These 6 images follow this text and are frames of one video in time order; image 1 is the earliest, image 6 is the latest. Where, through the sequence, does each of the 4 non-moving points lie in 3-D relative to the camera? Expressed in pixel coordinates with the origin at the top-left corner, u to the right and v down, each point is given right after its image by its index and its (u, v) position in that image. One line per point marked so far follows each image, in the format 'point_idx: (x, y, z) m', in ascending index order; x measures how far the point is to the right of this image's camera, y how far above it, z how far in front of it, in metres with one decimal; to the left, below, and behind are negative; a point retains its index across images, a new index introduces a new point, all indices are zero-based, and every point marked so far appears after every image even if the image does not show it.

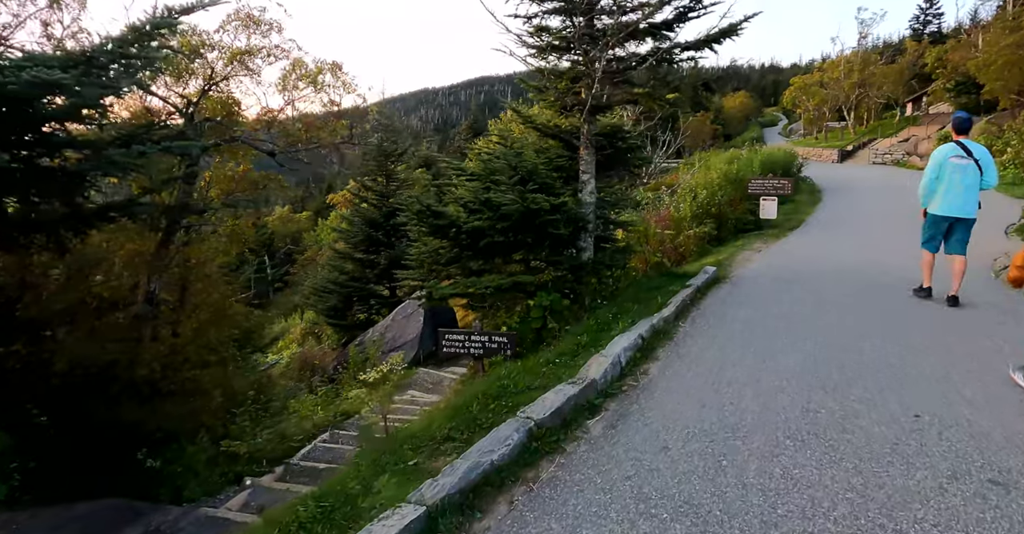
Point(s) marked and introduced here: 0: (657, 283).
0: (+2.2, -0.1, +8.4) m
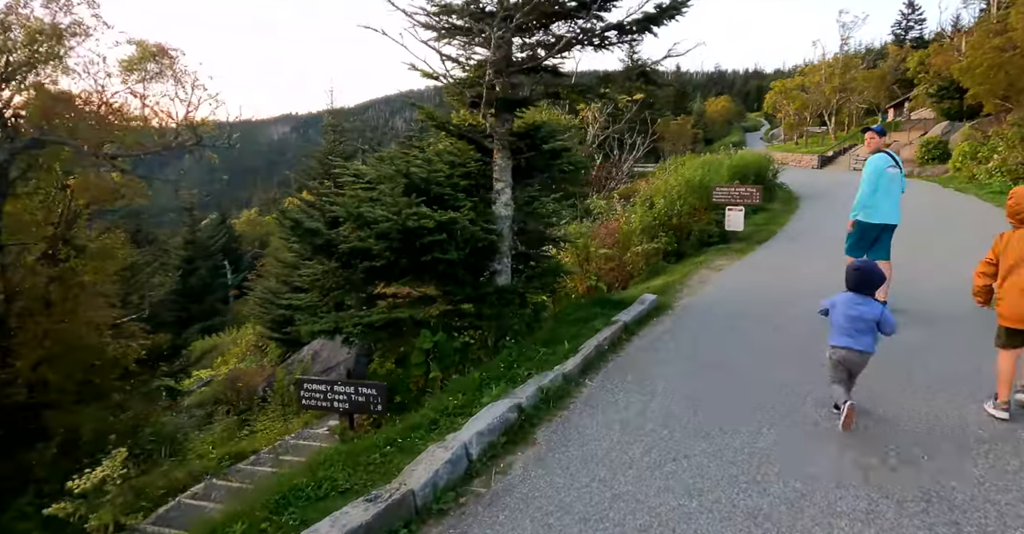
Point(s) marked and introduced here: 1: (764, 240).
0: (+0.9, -0.4, +7.0) m
1: (+4.6, +0.5, +10.9) m
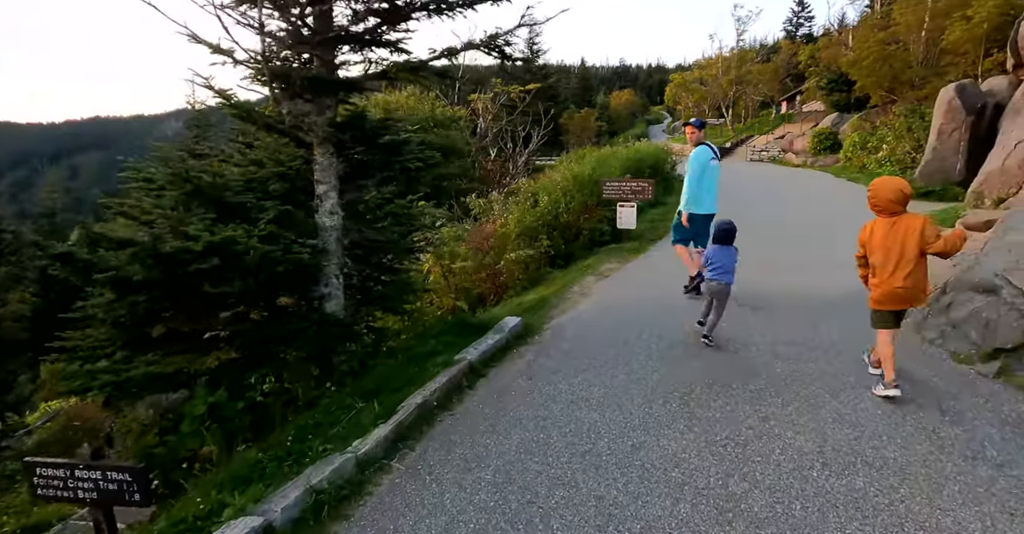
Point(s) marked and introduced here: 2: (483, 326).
0: (-0.7, -0.6, +5.6) m
1: (+2.5, +0.5, +10.0) m
2: (-0.3, -0.5, +5.5) m
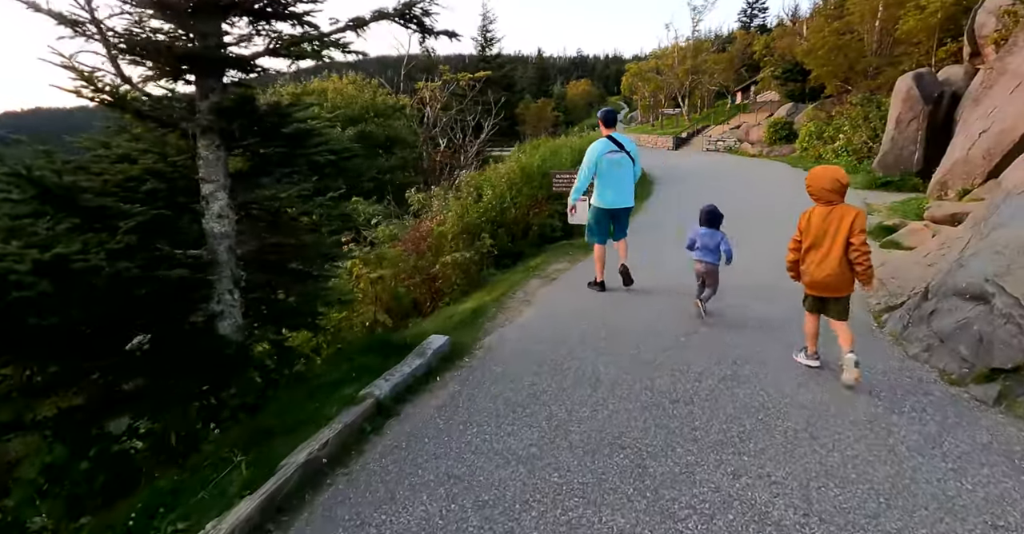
0: (-1.2, -0.7, +4.8) m
1: (+1.6, +0.5, +9.4) m
2: (-0.8, -0.6, +4.8) m
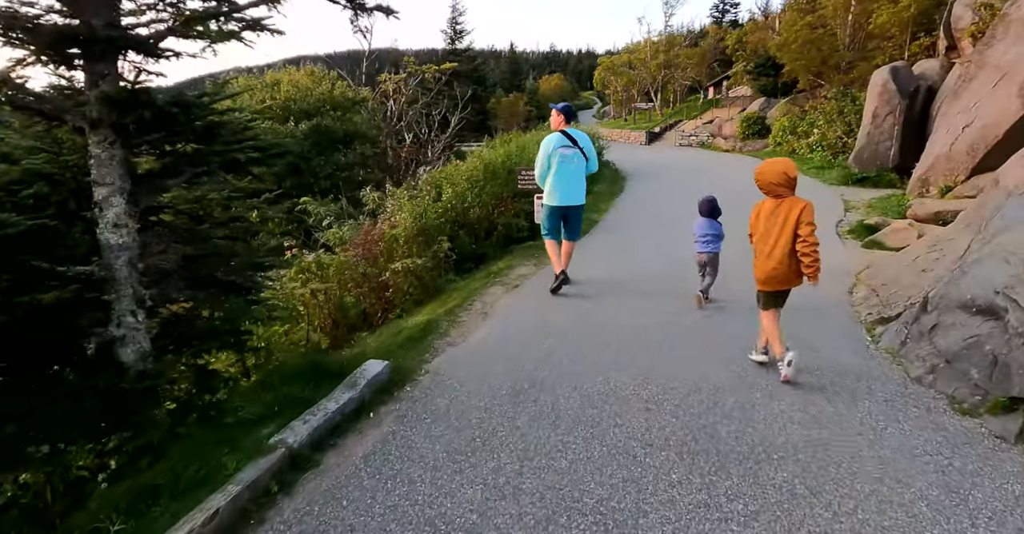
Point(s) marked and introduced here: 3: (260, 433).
0: (-1.6, -0.8, +4.2) m
1: (+1.1, +0.5, +8.8) m
2: (-1.2, -0.7, +4.1) m
3: (-1.4, -1.0, +3.4) m
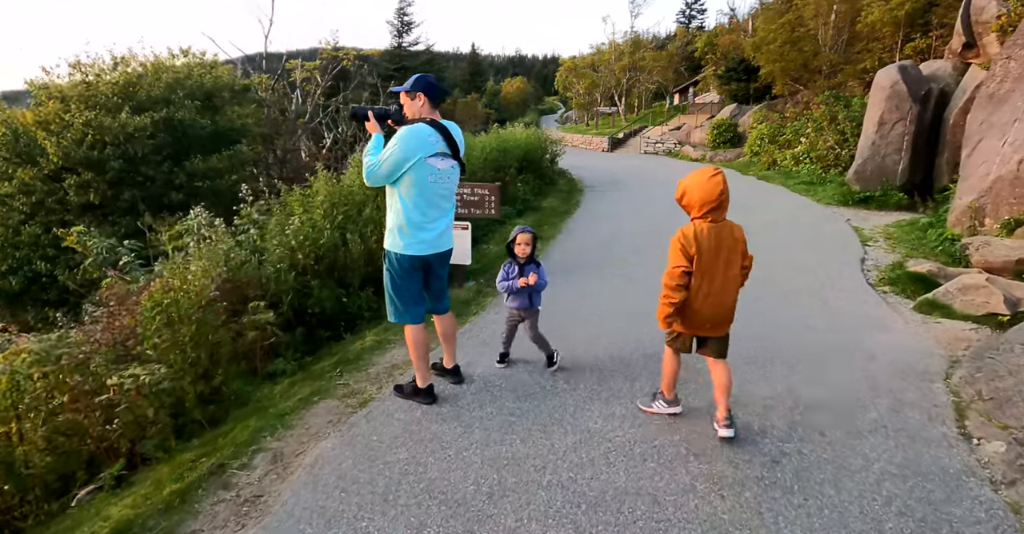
0: (-2.3, -1.3, +1.5) m
1: (+0.1, -0.1, +6.3) m
2: (-1.9, -1.3, +1.5) m
3: (-2.1, -1.5, +0.7) m
